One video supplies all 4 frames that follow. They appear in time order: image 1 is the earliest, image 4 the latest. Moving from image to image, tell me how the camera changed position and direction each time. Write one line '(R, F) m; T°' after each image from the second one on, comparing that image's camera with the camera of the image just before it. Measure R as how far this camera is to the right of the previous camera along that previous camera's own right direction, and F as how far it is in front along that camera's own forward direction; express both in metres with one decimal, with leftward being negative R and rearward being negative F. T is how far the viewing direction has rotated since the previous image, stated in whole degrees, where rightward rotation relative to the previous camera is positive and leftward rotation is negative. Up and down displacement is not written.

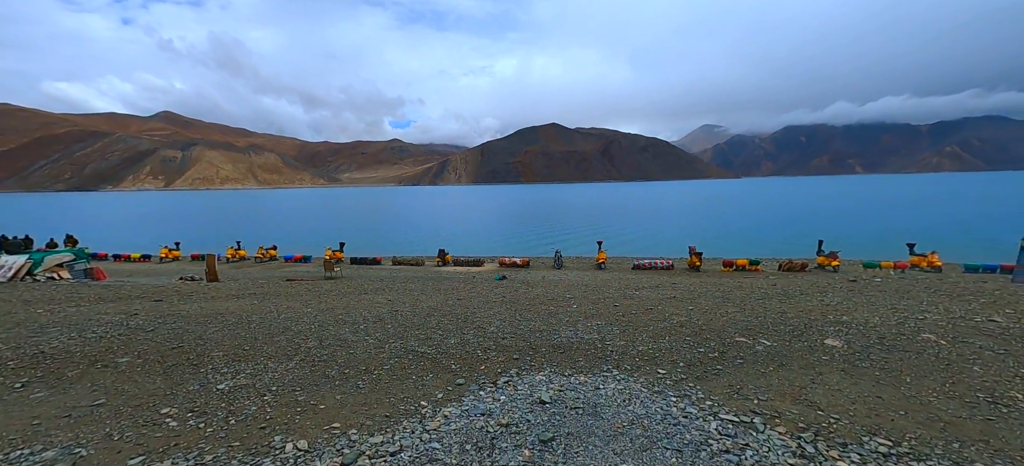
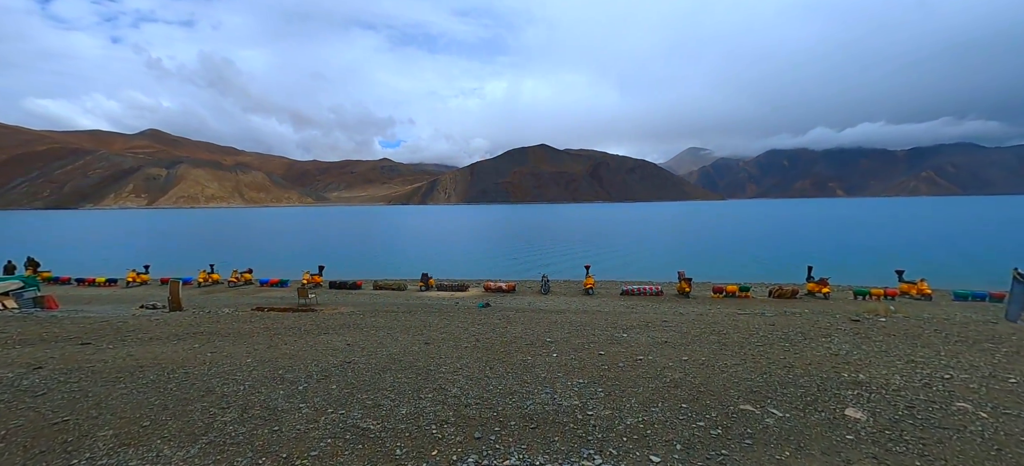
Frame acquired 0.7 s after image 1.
(+0.2, +0.7) m; +1°
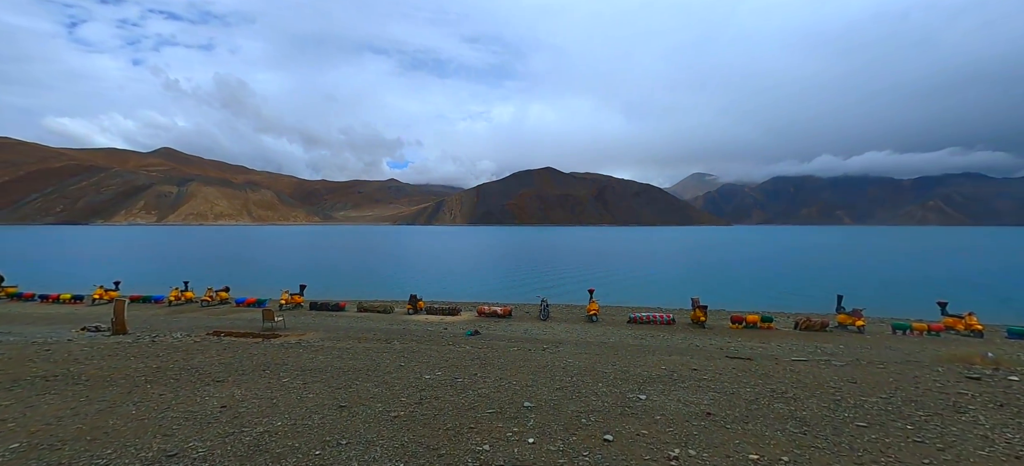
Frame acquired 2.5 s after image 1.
(+0.4, +2.2) m; -1°
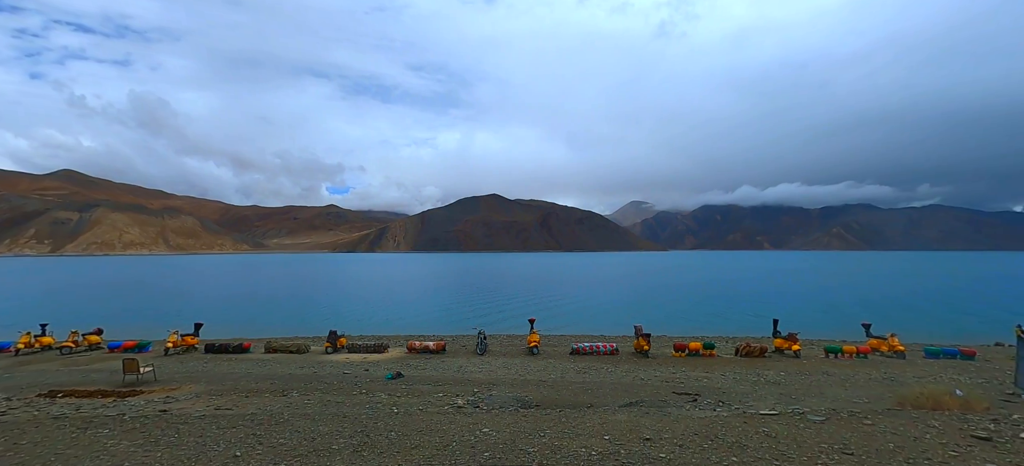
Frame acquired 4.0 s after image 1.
(+0.6, +1.7) m; +7°
